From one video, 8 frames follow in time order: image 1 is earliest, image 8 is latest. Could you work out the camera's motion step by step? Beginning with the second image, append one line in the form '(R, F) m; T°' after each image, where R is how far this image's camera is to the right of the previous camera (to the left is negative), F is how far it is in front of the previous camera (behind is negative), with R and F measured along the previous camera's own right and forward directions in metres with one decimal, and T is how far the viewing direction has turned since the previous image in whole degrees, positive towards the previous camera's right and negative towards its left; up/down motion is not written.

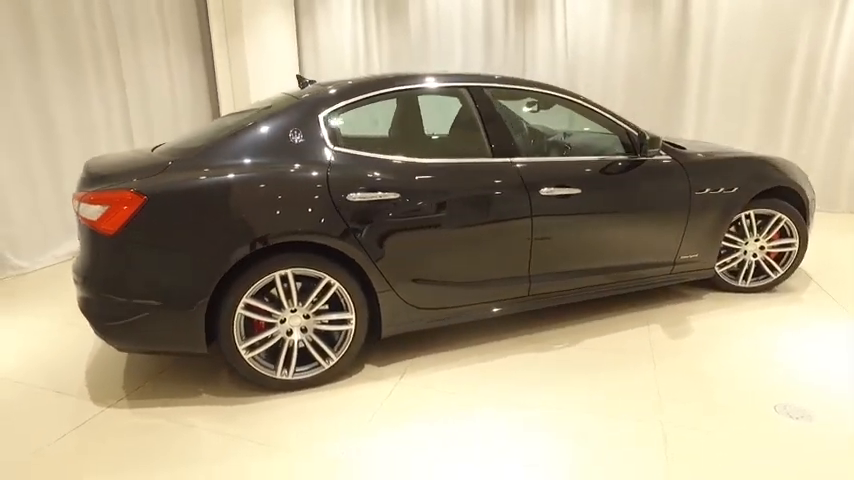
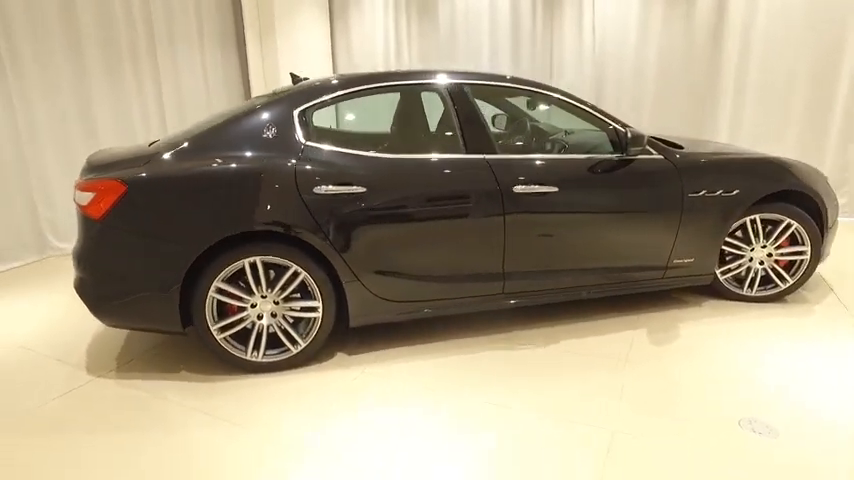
(+0.4, 0.0) m; -7°
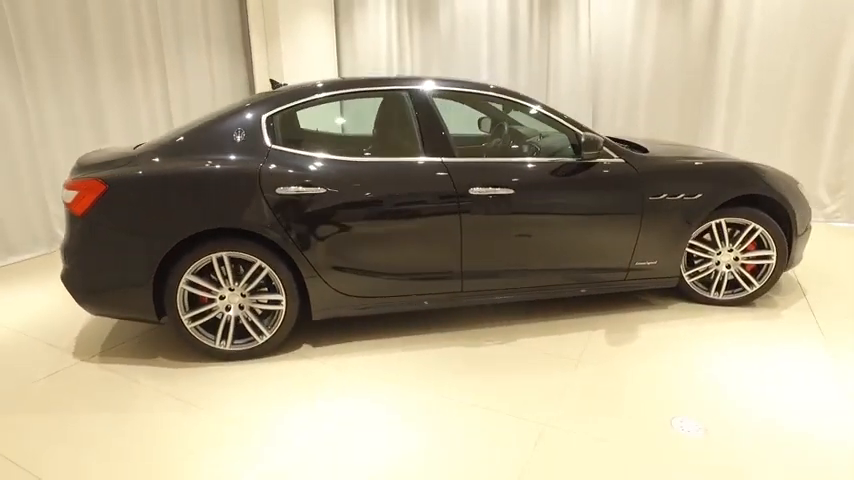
(+0.4, -0.1) m; -4°
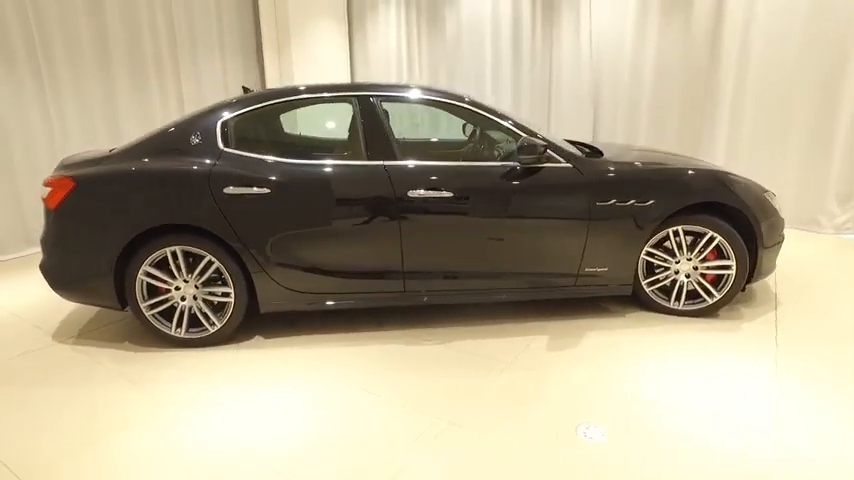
(+0.6, -0.1) m; -6°
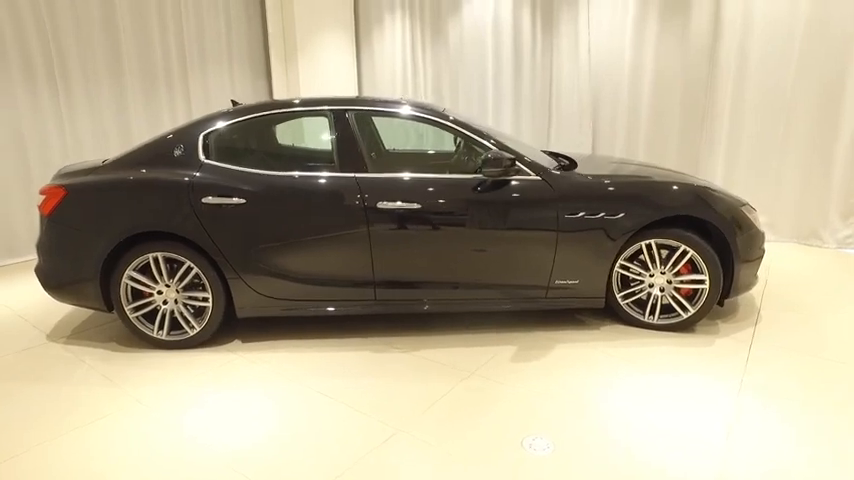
(+0.3, -0.1) m; -3°
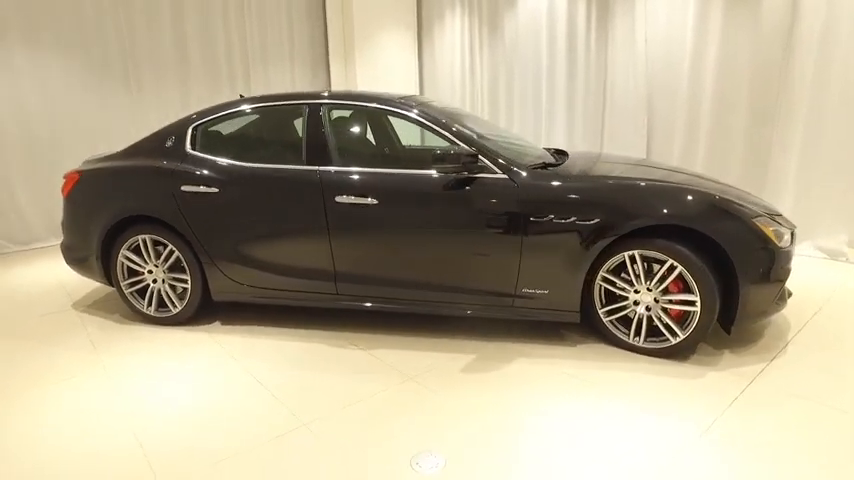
(+0.8, +0.2) m; -13°
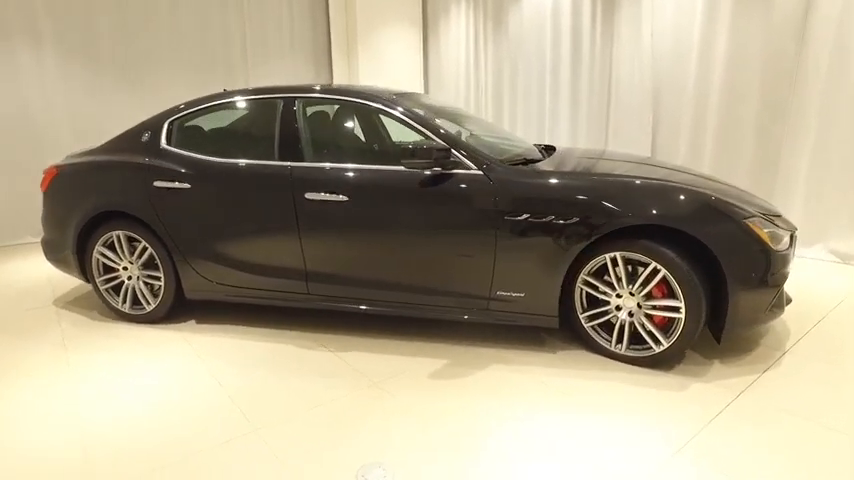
(+0.3, +0.1) m; -3°
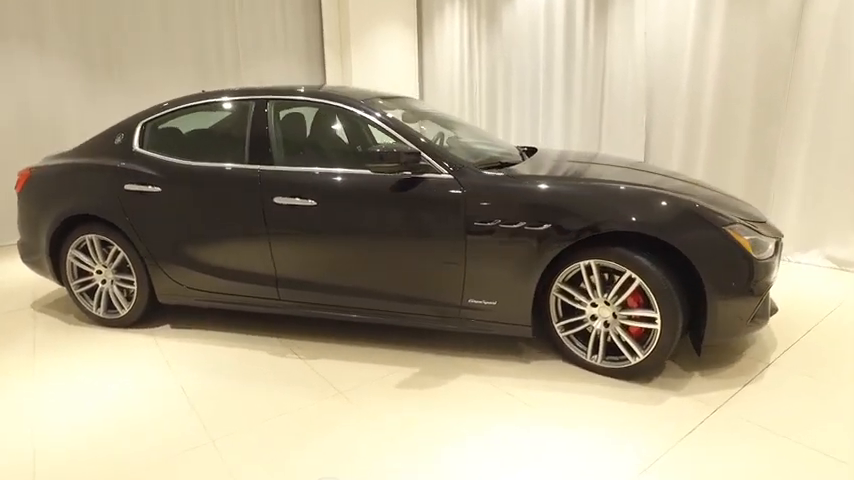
(+0.2, +0.1) m; -1°
